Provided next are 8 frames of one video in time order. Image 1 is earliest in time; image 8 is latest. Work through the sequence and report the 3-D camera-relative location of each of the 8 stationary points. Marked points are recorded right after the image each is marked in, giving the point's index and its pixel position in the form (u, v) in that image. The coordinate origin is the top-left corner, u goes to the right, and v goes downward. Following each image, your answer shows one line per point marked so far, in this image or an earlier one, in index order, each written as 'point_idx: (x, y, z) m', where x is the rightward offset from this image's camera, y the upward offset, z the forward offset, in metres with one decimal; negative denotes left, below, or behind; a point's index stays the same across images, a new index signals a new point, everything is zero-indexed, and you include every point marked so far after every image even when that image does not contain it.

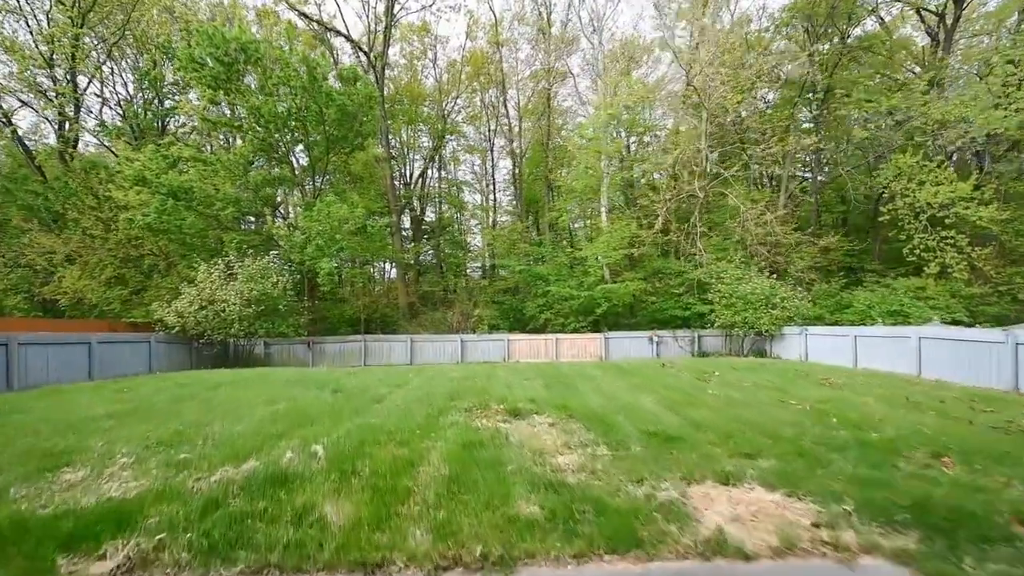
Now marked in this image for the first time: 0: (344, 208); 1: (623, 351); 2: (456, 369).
0: (-7.1, +3.4, +18.3) m
1: (+4.8, -2.8, +18.7) m
2: (-1.5, -2.3, +11.9) m
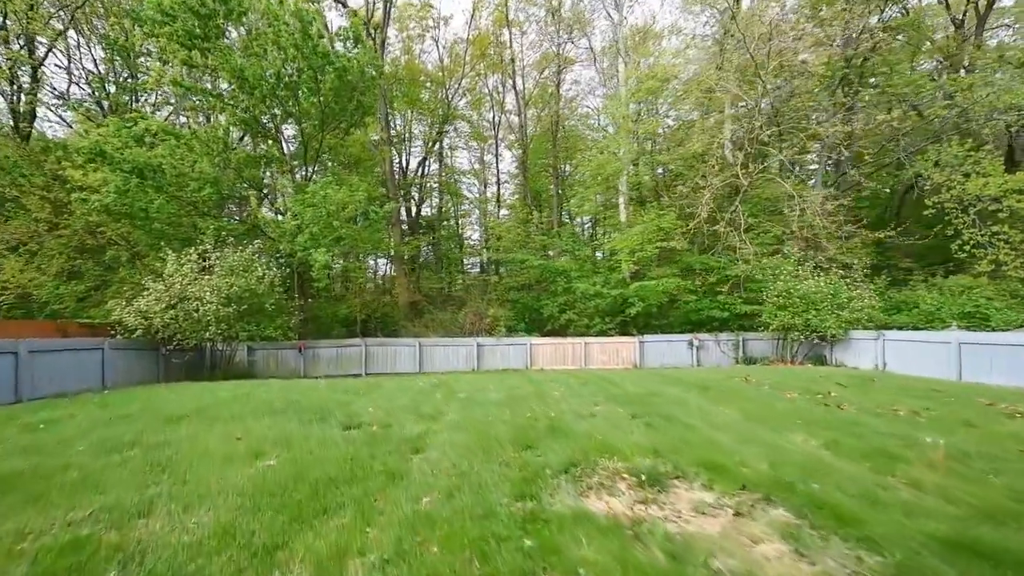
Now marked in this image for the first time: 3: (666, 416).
0: (-6.2, +3.6, +15.8) m
1: (+5.7, -2.7, +16.5) m
2: (-0.4, -2.2, +9.6) m
3: (+2.3, -1.9, +6.3) m
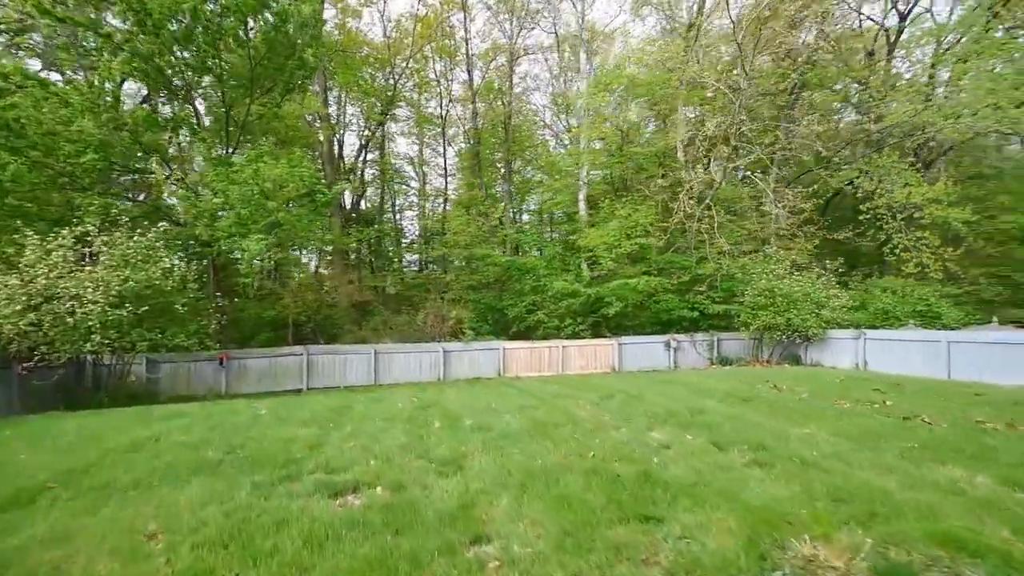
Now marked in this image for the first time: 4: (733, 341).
0: (-7.1, +3.7, +13.0) m
1: (+4.6, -2.6, +15.6) m
2: (-0.3, -2.1, +7.8) m
3: (+2.9, -1.8, +4.9) m
4: (+8.2, -2.0, +16.0) m
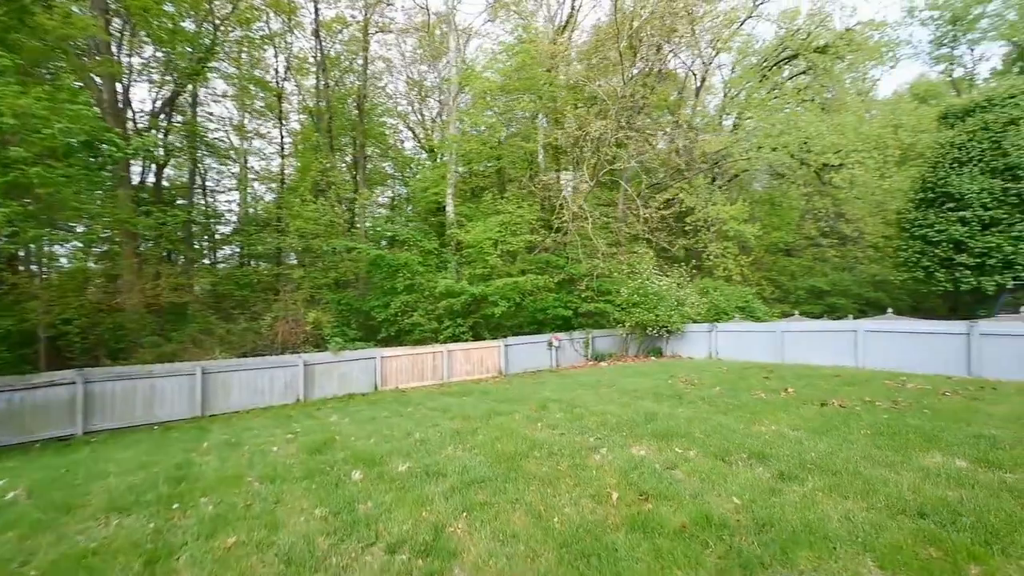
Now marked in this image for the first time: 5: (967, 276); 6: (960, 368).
0: (-9.5, +3.8, +8.5) m
1: (+0.4, -2.6, +15.1) m
2: (-1.4, -2.0, +6.0) m
3: (+2.7, -1.8, +4.5) m
4: (+3.6, -1.9, +16.7) m
5: (+16.8, +0.5, +15.4) m
6: (+10.1, -1.8, +9.6) m
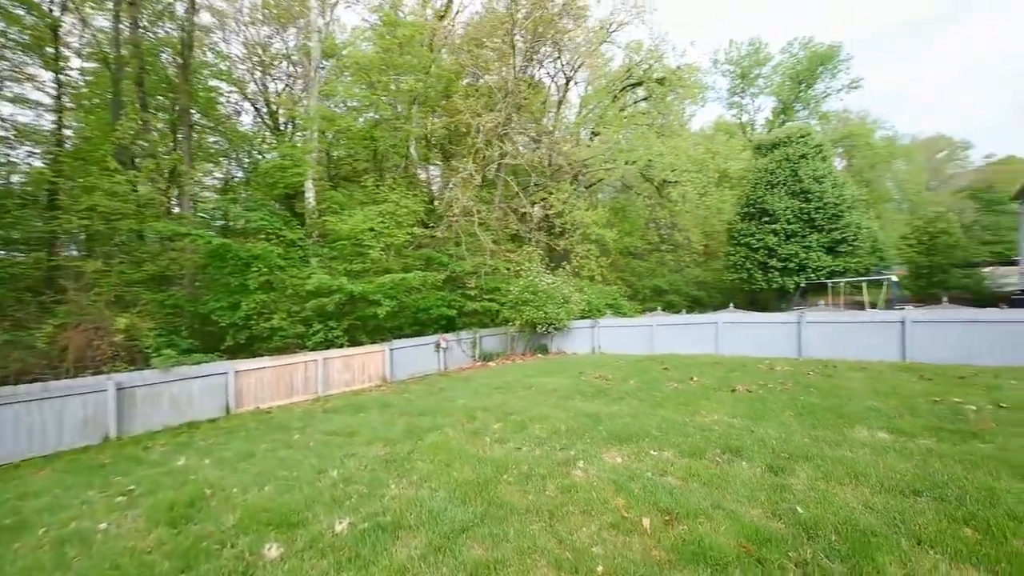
0: (-10.5, +3.9, +4.2) m
1: (-3.3, -2.5, +13.7) m
2: (-2.0, -1.9, +4.6) m
3: (+2.3, -1.7, +4.5) m
4: (-0.8, -1.8, +16.3) m
5: (+12.1, +0.5, +19.4) m
6: (+7.7, -1.7, +11.7) m
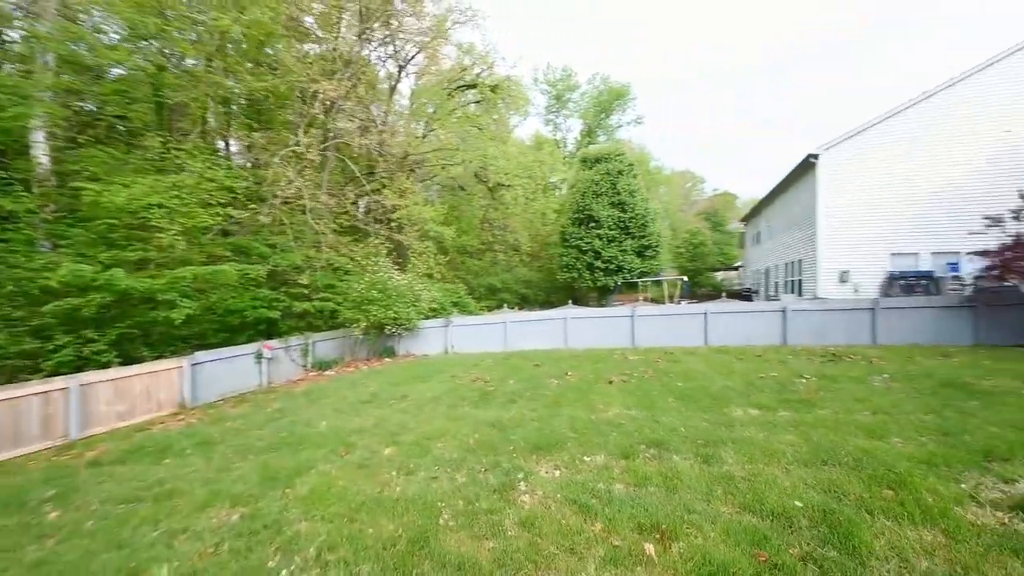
0: (-10.1, +3.9, -0.8) m
1: (-7.3, -2.4, +10.7) m
2: (-2.5, -1.9, +2.9) m
3: (+1.5, -1.6, +4.5) m
4: (-6.0, -1.8, +14.2) m
5: (+4.5, +0.6, +22.1) m
6: (+3.5, -1.6, +13.3) m
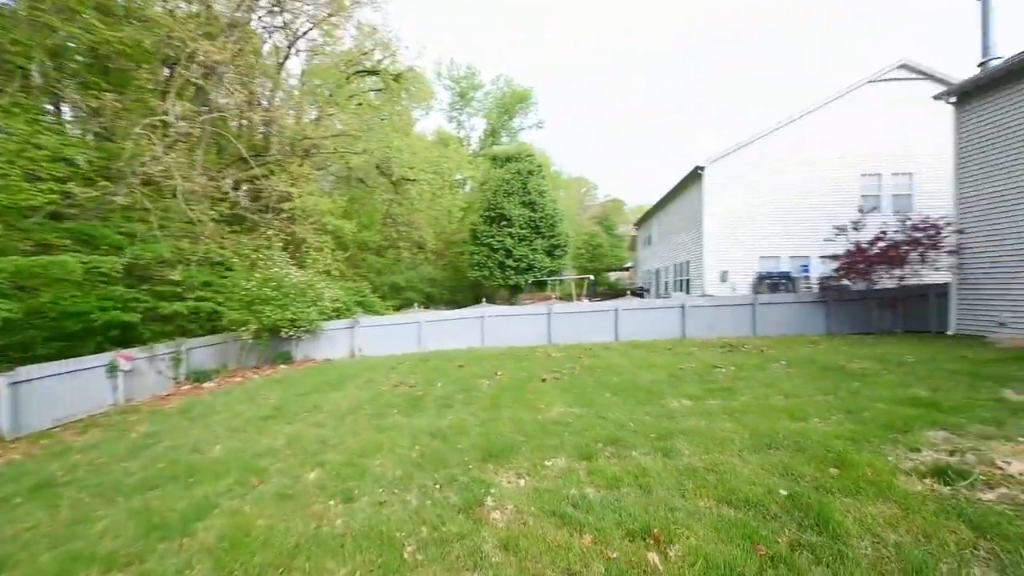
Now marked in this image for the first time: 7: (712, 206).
0: (-9.1, +4.0, -3.4) m
1: (-9.0, -2.3, +8.5) m
2: (-2.5, -1.8, +1.9) m
3: (+1.0, -1.6, +4.5) m
4: (-8.6, -1.7, +12.1) m
5: (-0.1, +0.7, +22.2) m
6: (+1.0, -1.5, +13.5) m
7: (+7.8, +3.2, +16.7) m
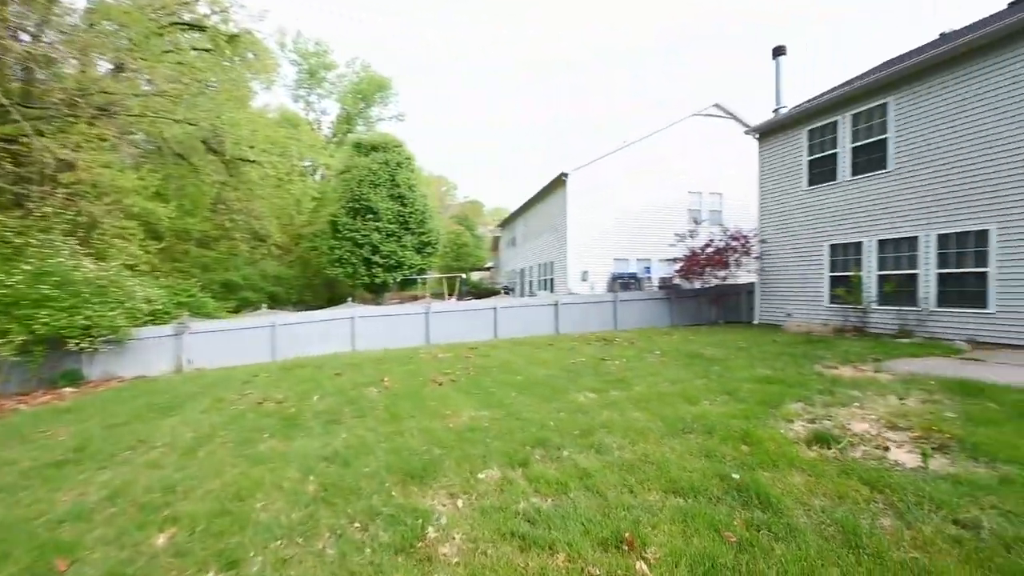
0: (-6.7, +4.0, -6.5) m
1: (-10.5, -2.3, +4.8) m
2: (-2.3, -1.8, +0.7) m
3: (+0.2, -1.5, +4.3) m
4: (-11.3, -1.6, +8.4) m
5: (-6.6, +0.8, +20.7) m
6: (-2.8, -1.5, +12.8) m
7: (+2.7, +3.3, +18.1) m
